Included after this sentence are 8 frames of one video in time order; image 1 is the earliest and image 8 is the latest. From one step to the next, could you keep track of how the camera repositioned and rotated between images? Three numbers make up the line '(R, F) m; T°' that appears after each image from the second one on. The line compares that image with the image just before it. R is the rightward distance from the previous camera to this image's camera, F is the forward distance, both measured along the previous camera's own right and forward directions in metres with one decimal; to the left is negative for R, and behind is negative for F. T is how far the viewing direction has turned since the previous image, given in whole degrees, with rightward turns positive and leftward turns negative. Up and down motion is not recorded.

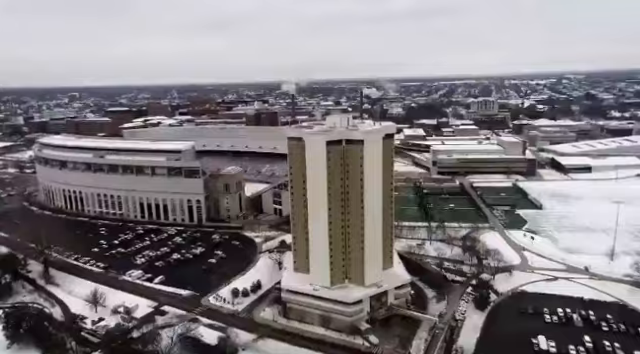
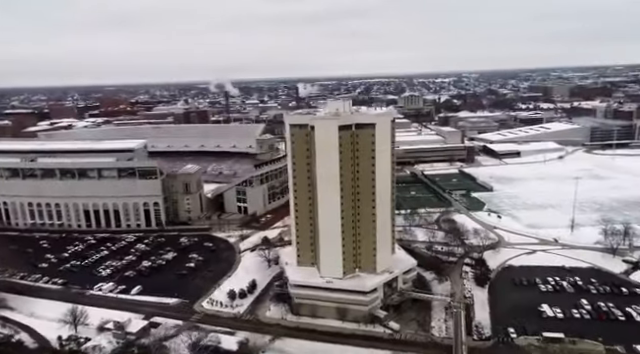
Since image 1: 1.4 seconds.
(-7.6, +1.9) m; +12°
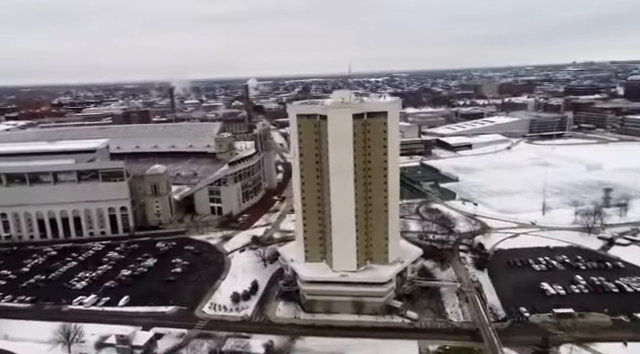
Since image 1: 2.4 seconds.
(-6.1, +1.6) m; +9°
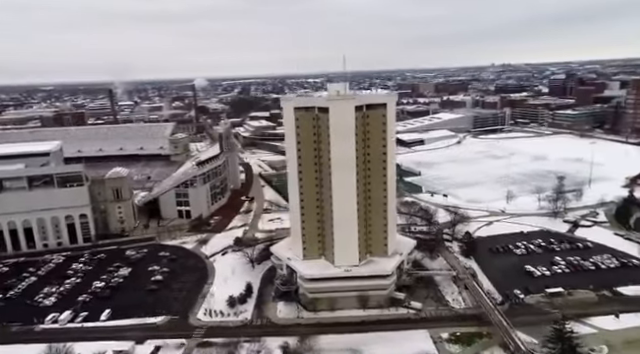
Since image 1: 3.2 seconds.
(-4.9, +1.2) m; +9°
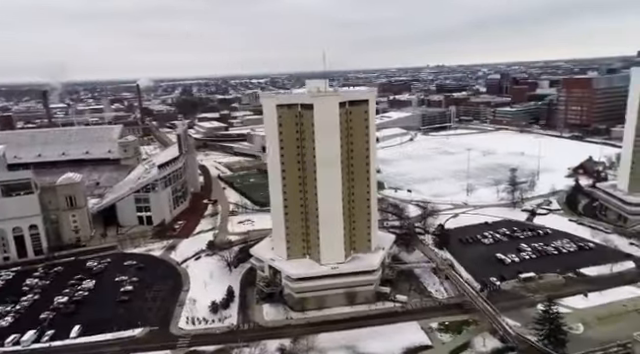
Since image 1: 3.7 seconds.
(-3.1, +0.6) m; +8°
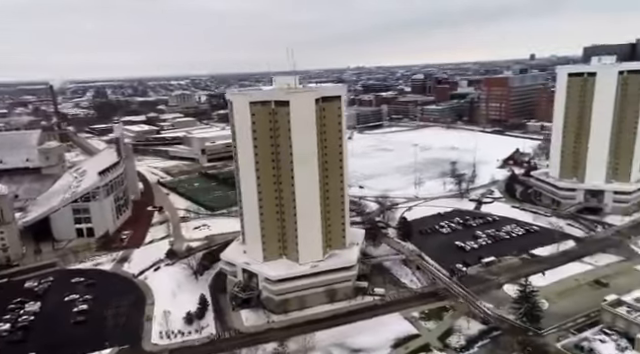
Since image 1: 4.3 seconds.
(-3.9, +0.9) m; +10°
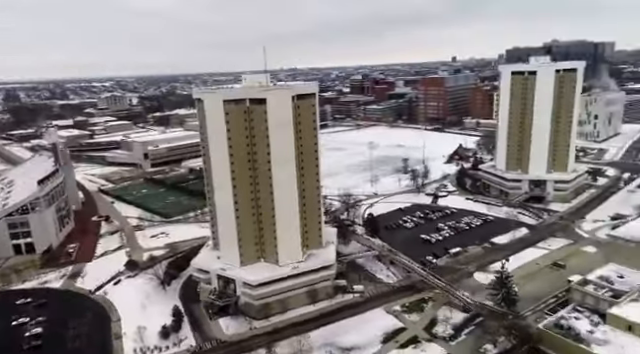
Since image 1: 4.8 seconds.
(-3.1, +0.8) m; +9°
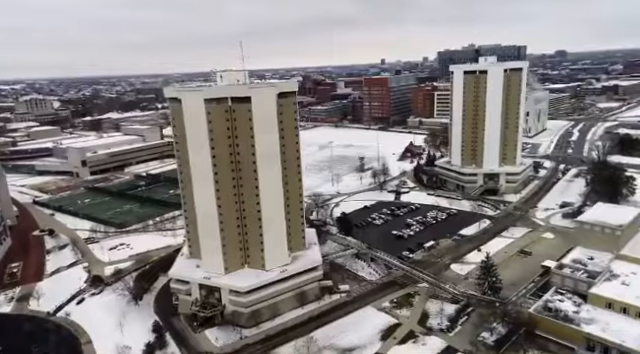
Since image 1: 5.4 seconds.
(-3.6, +1.1) m; +8°
